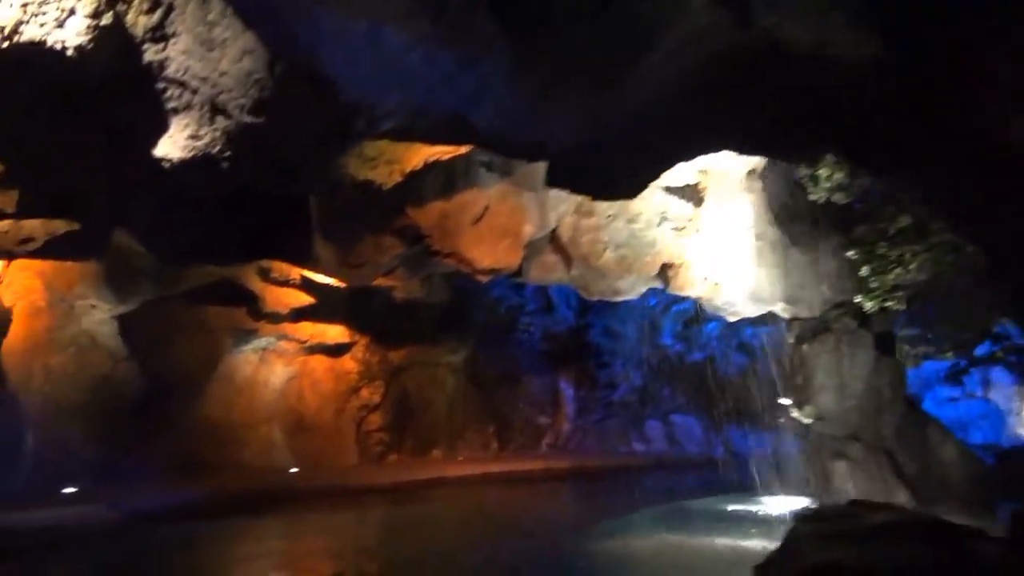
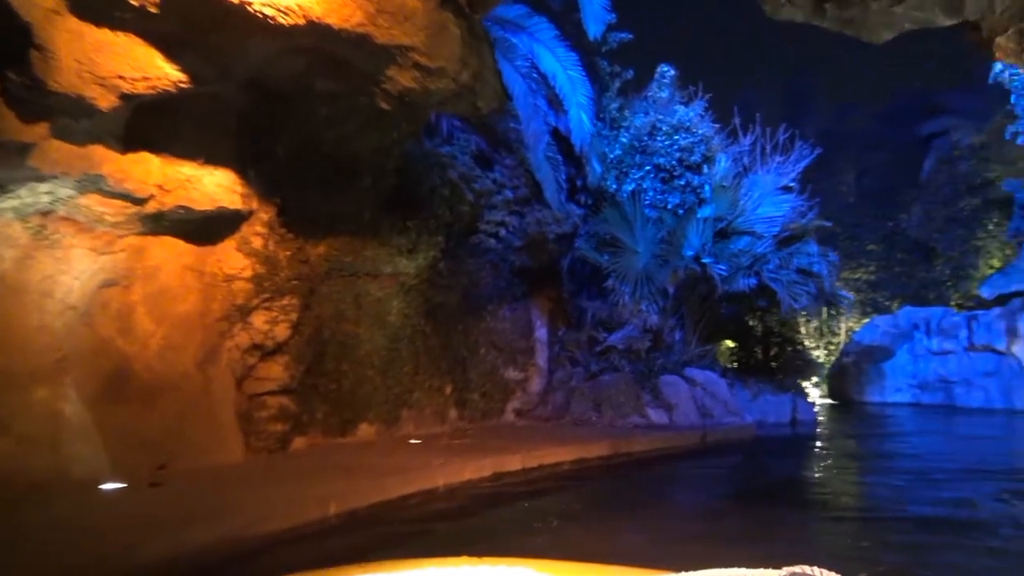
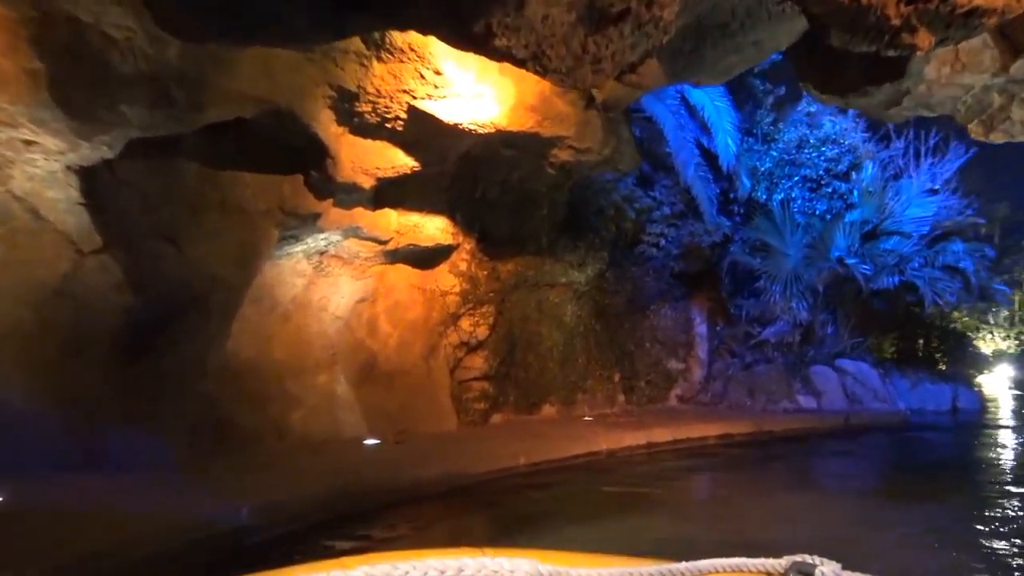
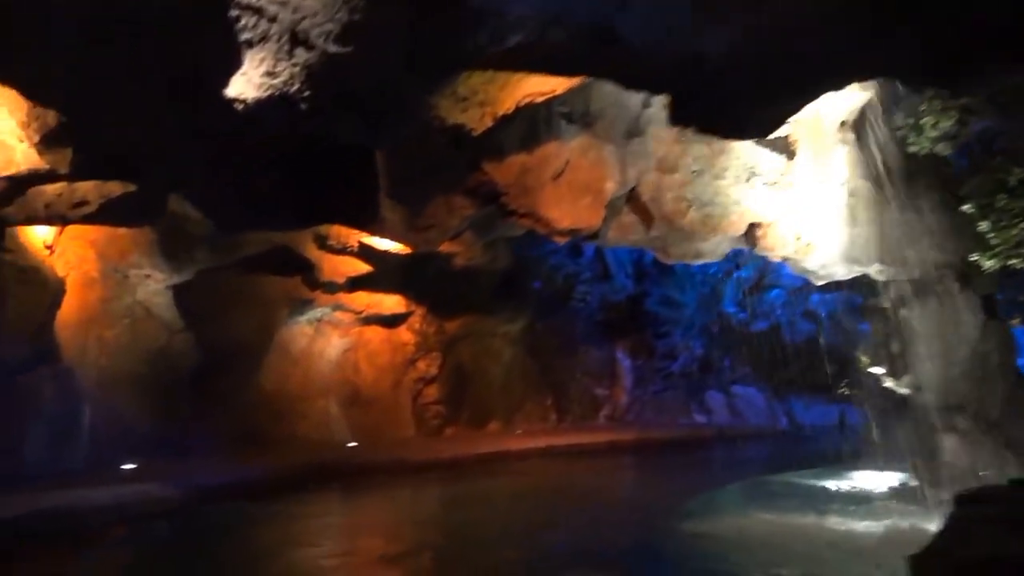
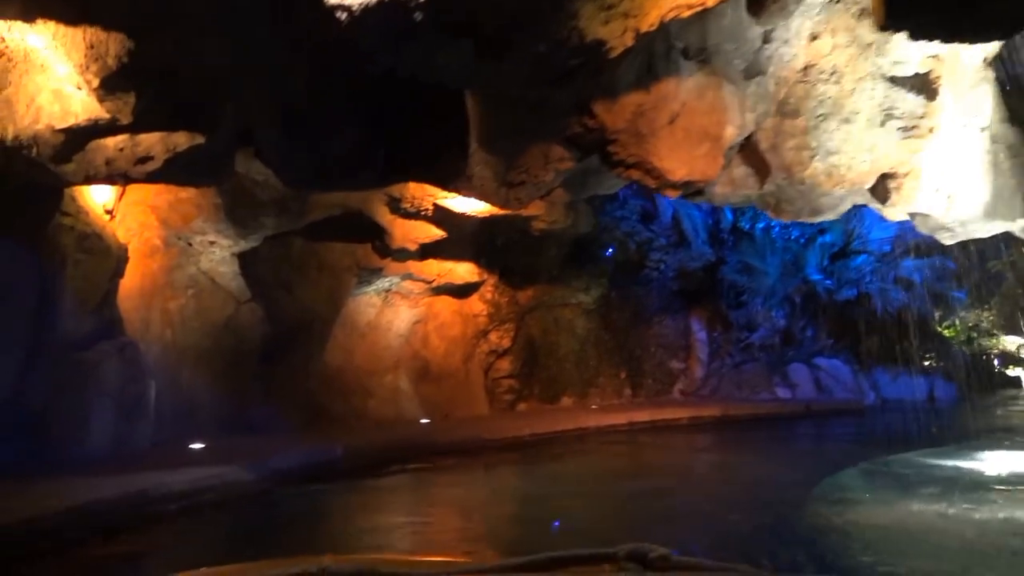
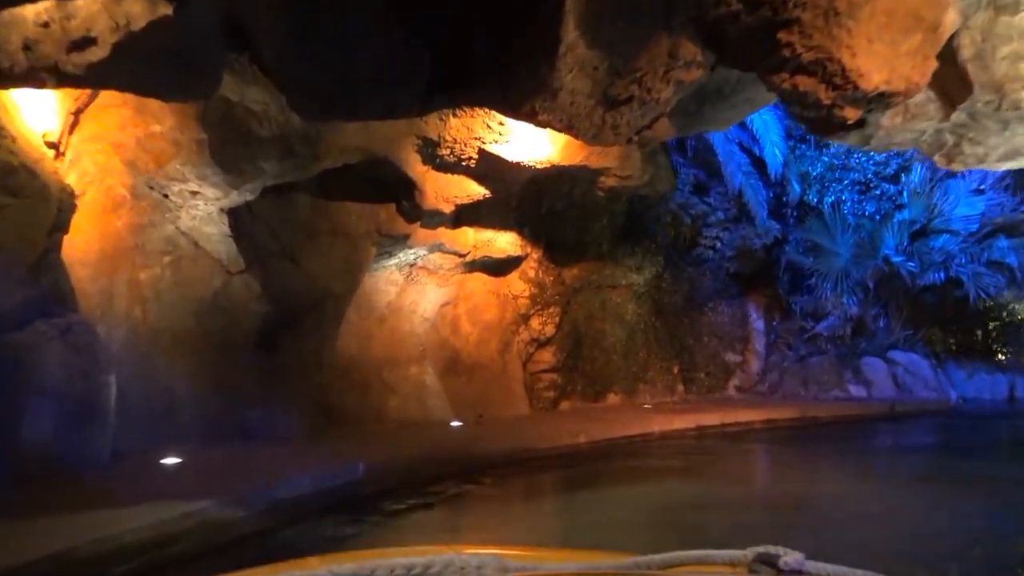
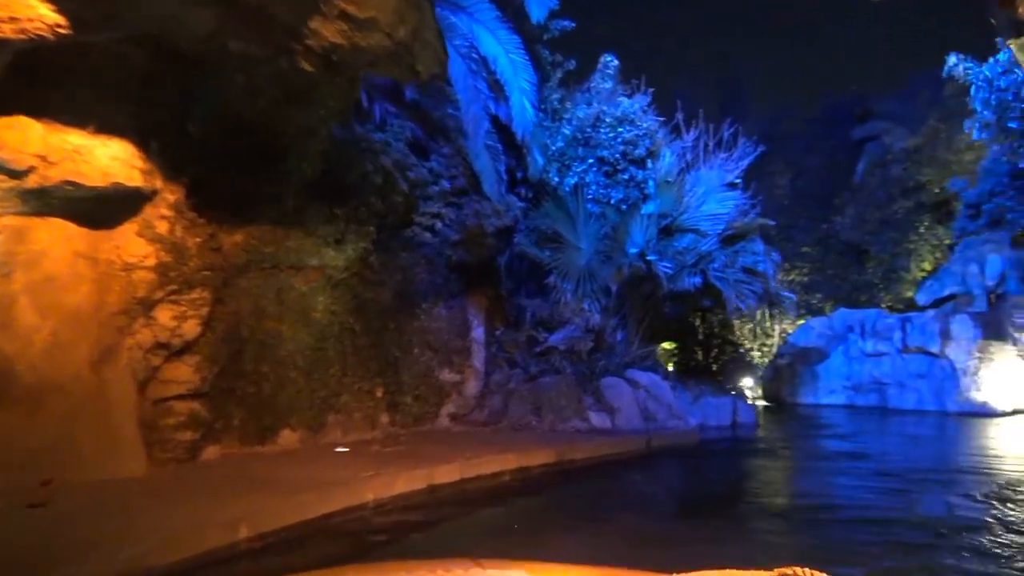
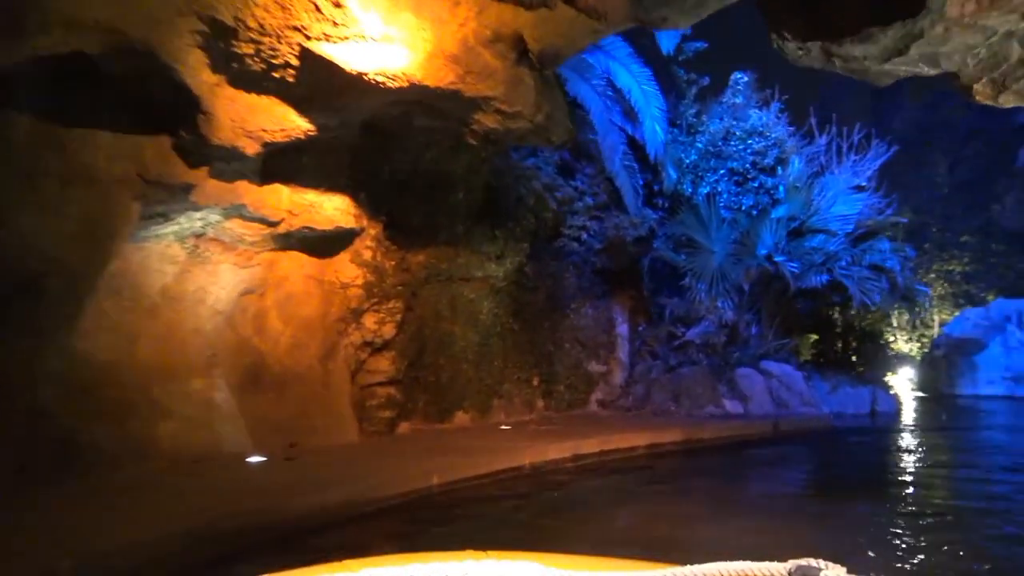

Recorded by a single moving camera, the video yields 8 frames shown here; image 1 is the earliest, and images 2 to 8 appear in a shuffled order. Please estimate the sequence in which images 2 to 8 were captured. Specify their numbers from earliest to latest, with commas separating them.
4, 5, 6, 3, 8, 2, 7
